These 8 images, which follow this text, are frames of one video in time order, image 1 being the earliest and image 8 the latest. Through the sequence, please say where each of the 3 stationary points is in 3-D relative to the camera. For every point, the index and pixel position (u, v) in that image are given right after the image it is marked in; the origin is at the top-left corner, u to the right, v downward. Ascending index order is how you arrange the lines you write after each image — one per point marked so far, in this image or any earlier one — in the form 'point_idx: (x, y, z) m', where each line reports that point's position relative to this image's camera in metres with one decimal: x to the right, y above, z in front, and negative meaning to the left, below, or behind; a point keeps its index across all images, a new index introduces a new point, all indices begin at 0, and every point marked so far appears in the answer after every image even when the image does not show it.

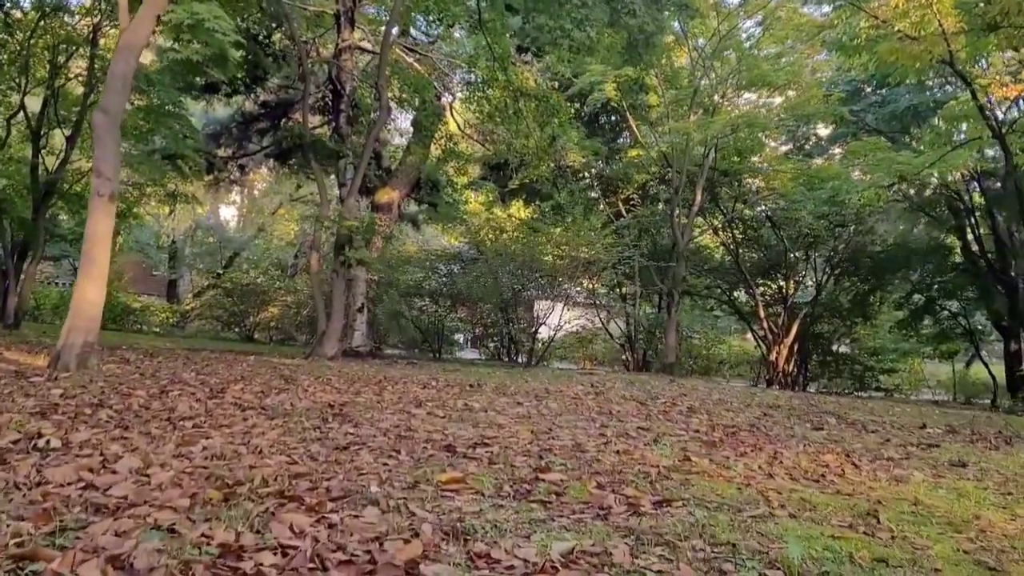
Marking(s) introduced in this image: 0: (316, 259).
0: (-2.6, +0.4, +10.0) m
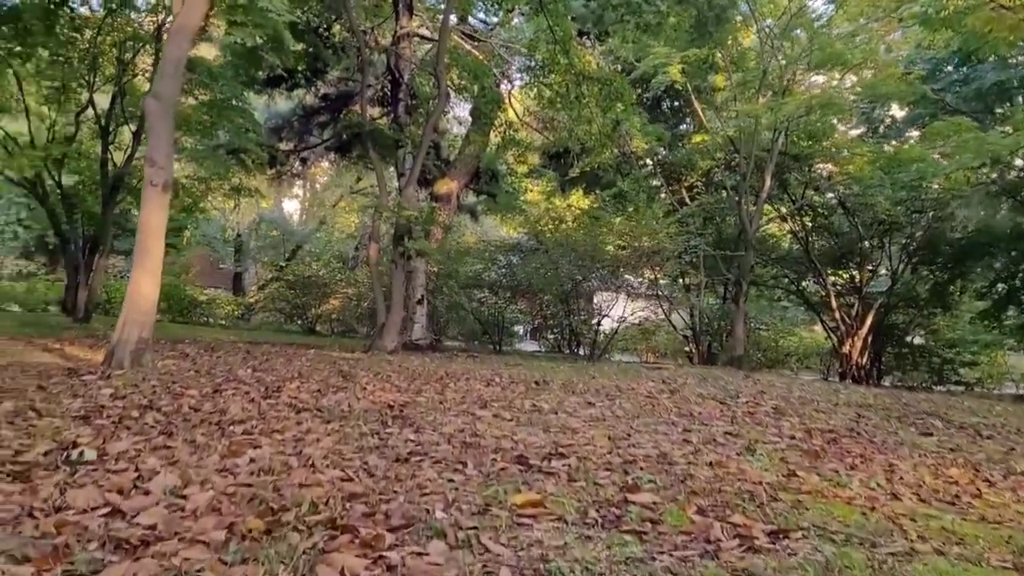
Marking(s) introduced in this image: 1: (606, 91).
0: (-1.8, +0.6, +9.9) m
1: (+1.2, +2.5, +9.5) m
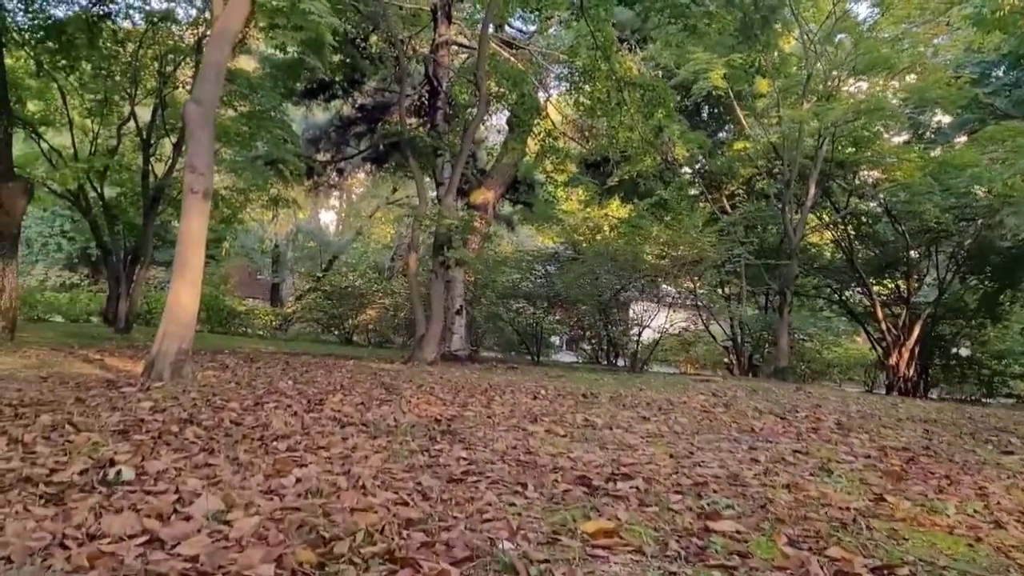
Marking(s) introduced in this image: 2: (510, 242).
0: (-1.3, +0.4, +9.8) m
1: (+1.7, +2.4, +9.3) m
2: (0.0, +0.9, +14.7) m
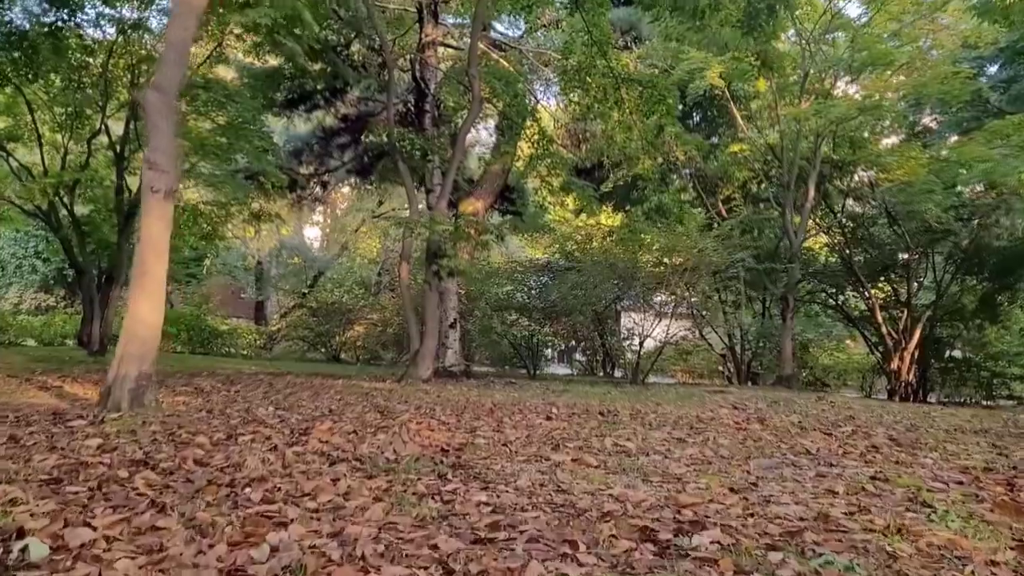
0: (-1.4, +0.2, +9.4) m
1: (+1.6, +2.3, +8.9) m
2: (-0.2, +0.7, +14.3) m
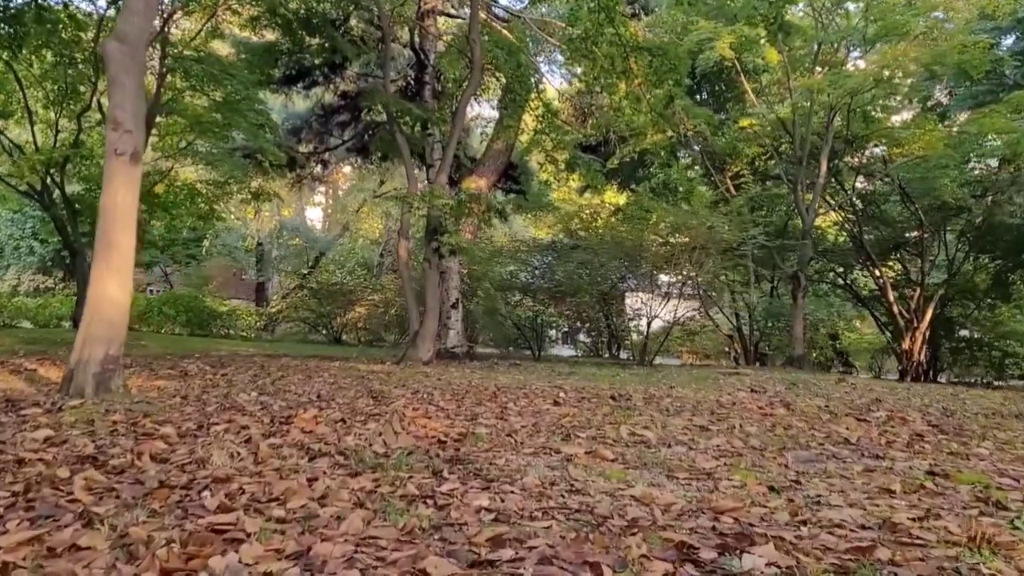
0: (-1.3, +0.5, +9.1) m
1: (+1.6, +2.6, +8.6) m
2: (-0.1, +1.0, +14.0) m
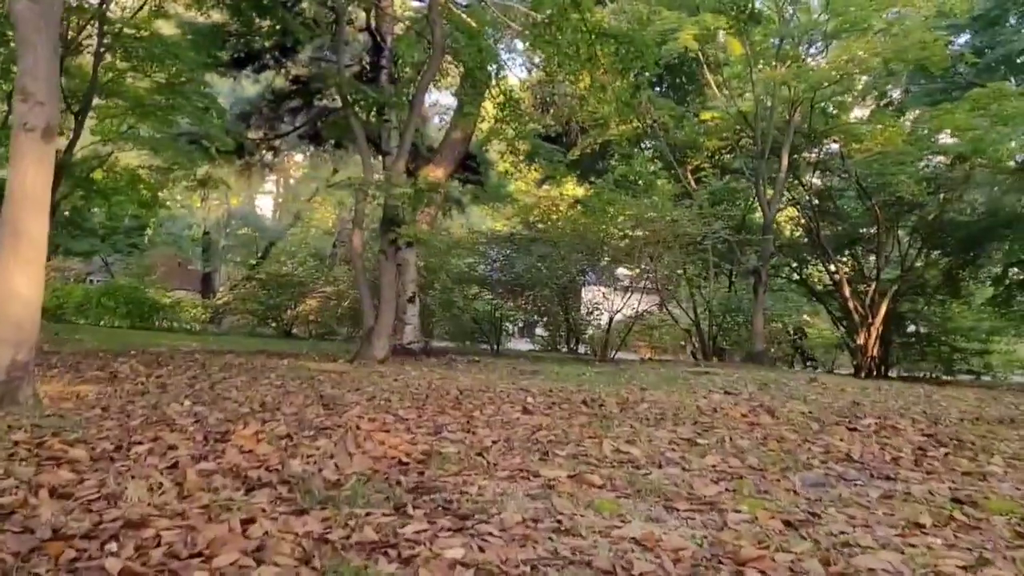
0: (-1.8, +0.6, +8.7) m
1: (+1.2, +2.6, +8.4) m
2: (-0.9, +1.2, +13.7) m
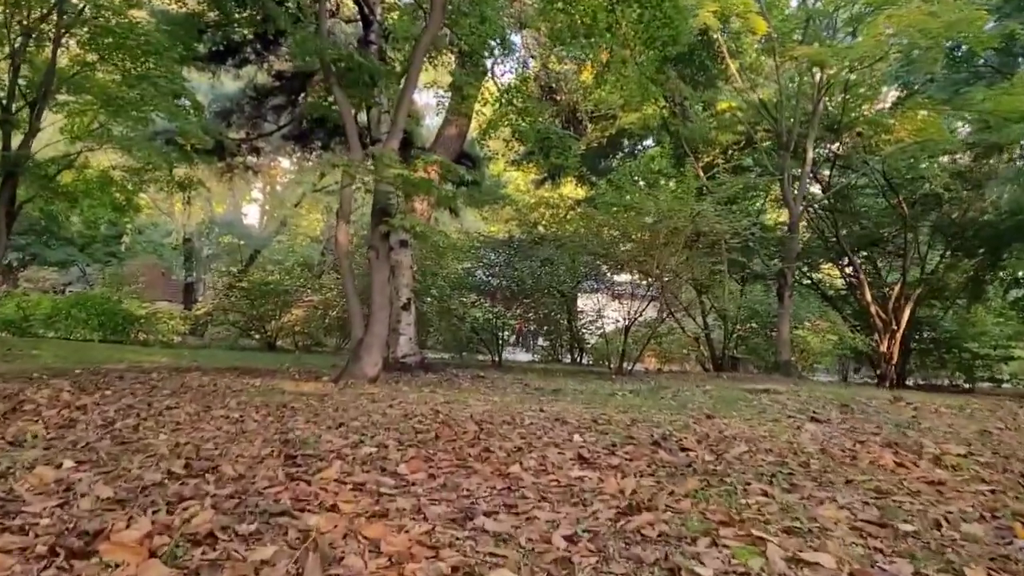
0: (-1.7, +0.5, +7.7) m
1: (+1.3, +2.6, +7.4) m
2: (-0.9, +1.0, +12.7) m
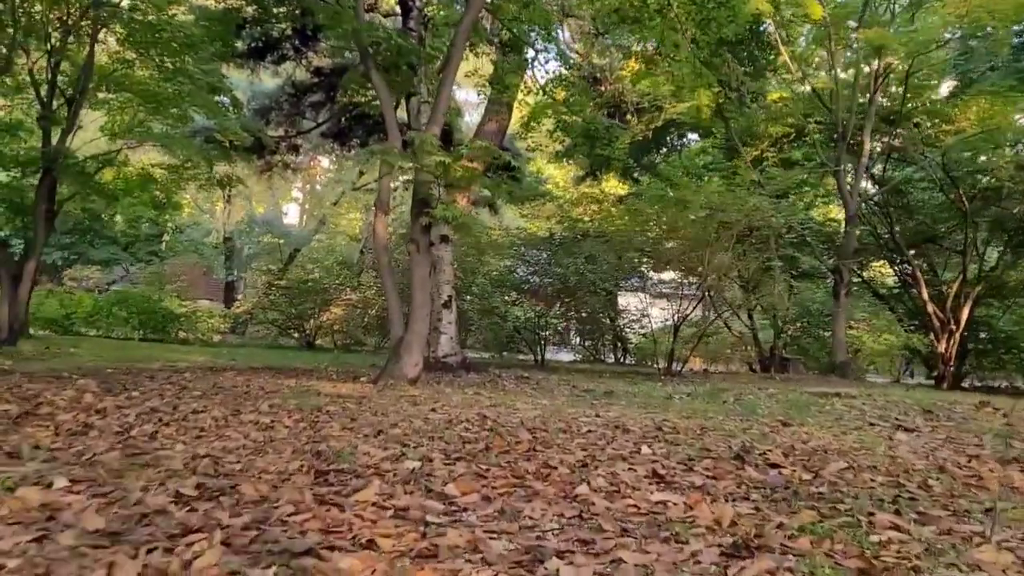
0: (-1.3, +0.5, +7.5) m
1: (+1.7, +2.6, +7.1) m
2: (-0.2, +1.1, +12.5) m
